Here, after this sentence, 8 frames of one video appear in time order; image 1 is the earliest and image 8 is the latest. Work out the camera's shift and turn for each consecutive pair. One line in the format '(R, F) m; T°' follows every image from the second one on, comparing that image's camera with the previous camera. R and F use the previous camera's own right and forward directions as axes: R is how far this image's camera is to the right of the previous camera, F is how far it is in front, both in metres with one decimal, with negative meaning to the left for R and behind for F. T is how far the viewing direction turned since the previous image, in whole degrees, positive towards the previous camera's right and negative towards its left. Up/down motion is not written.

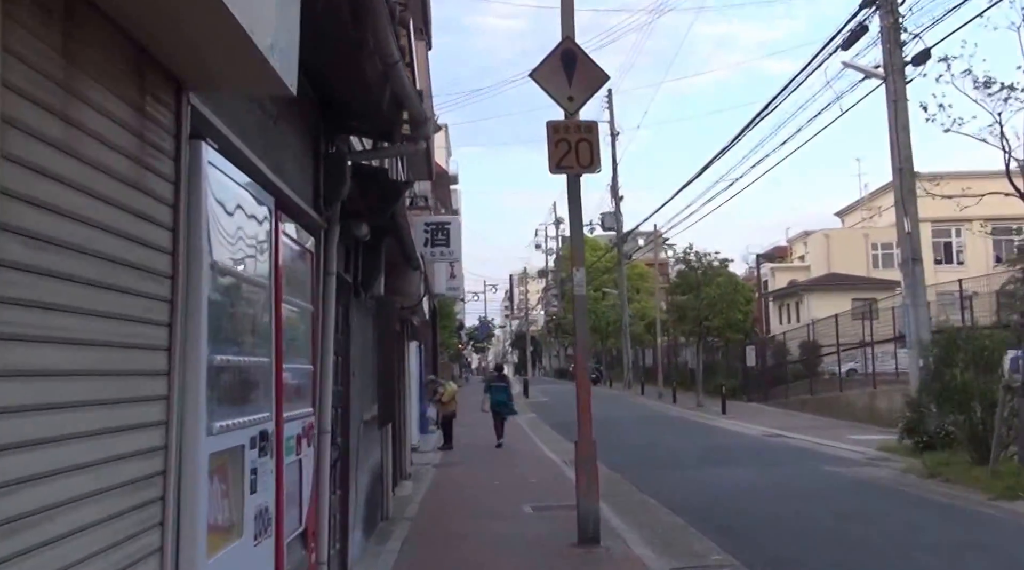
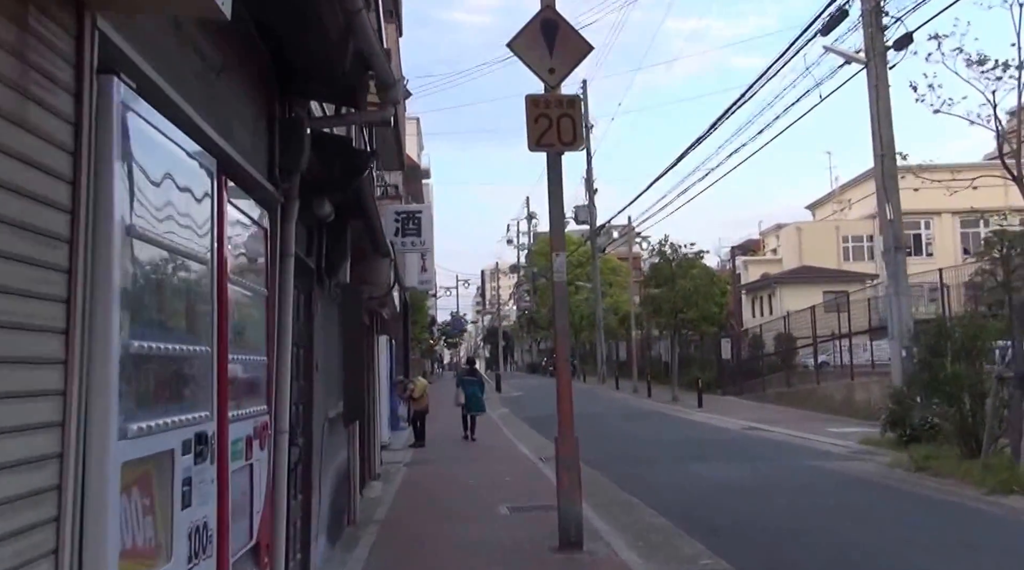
(0.0, +0.6) m; +2°
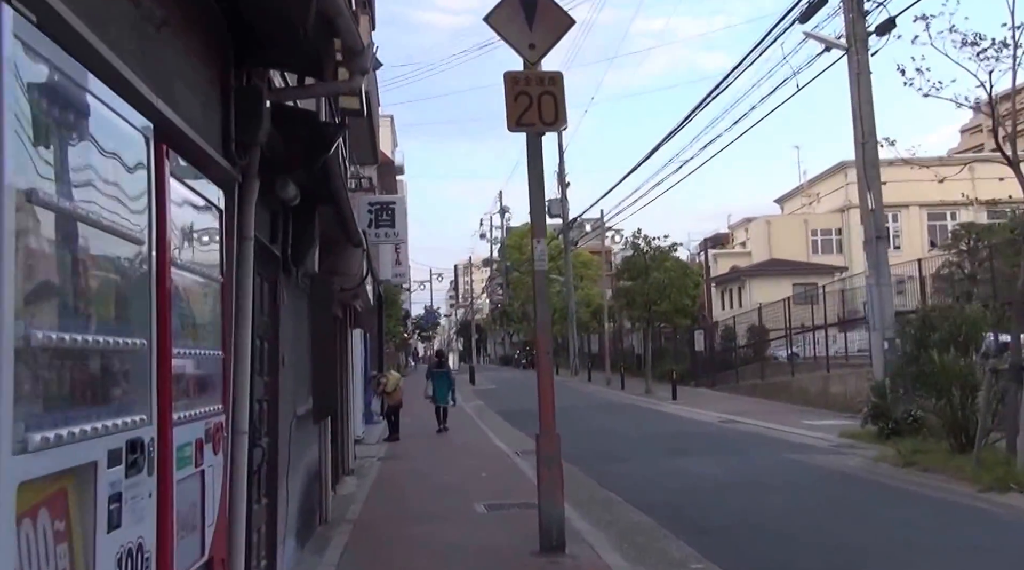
(-0.1, +0.5) m; +2°
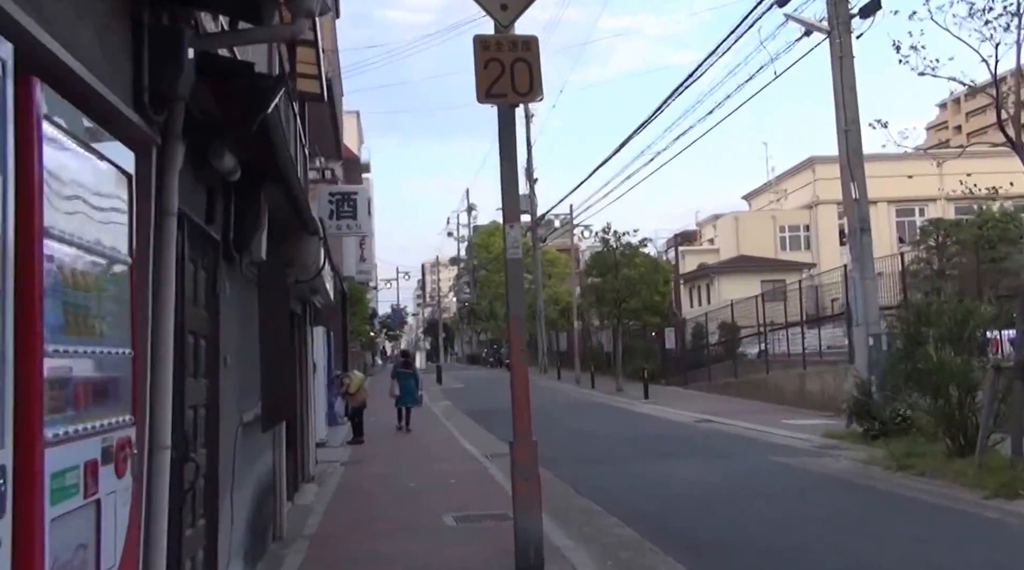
(0.0, +0.9) m; +2°
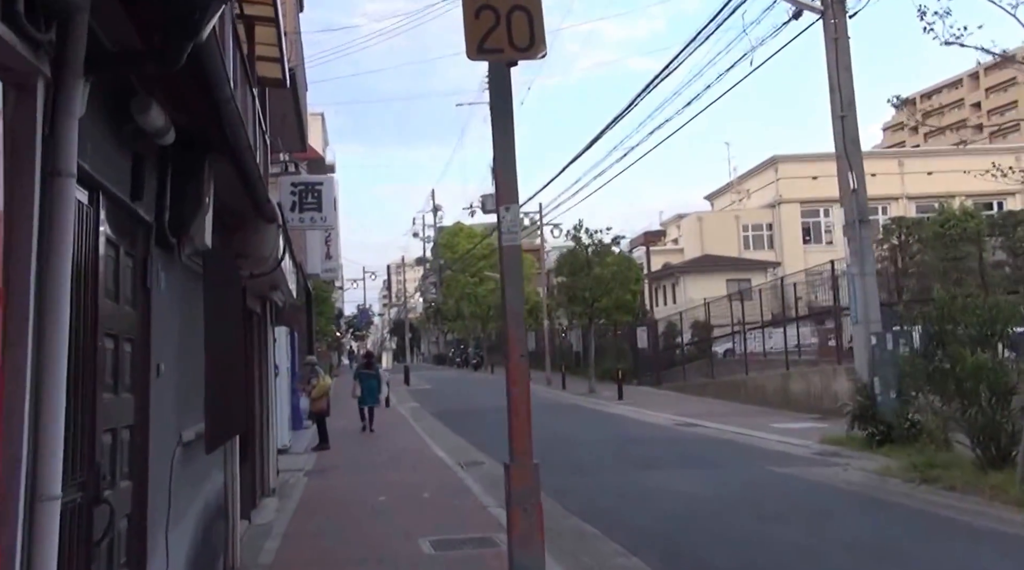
(-0.2, +1.3) m; +2°
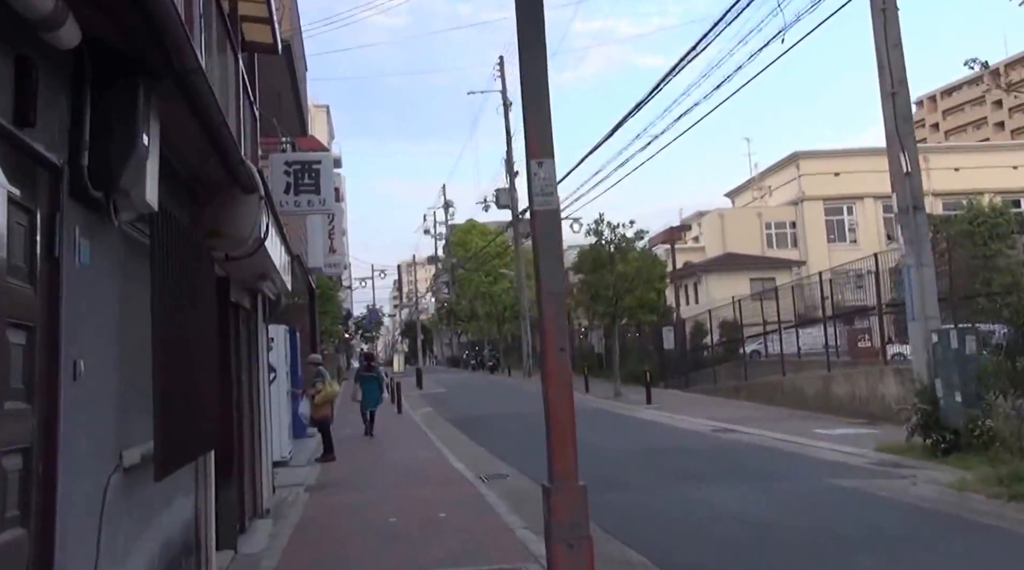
(-0.1, +1.5) m; -1°
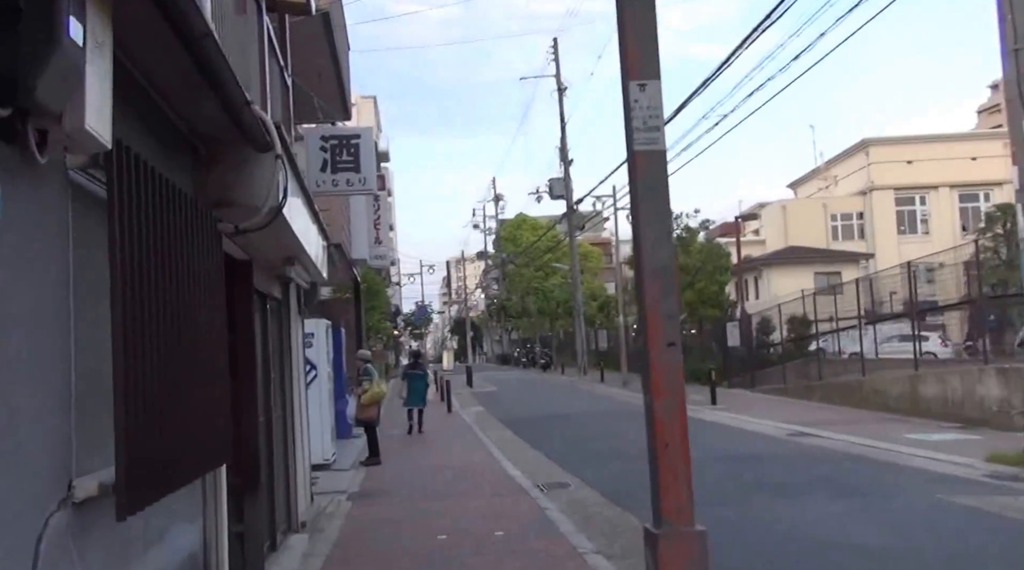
(-0.2, +1.4) m; -3°
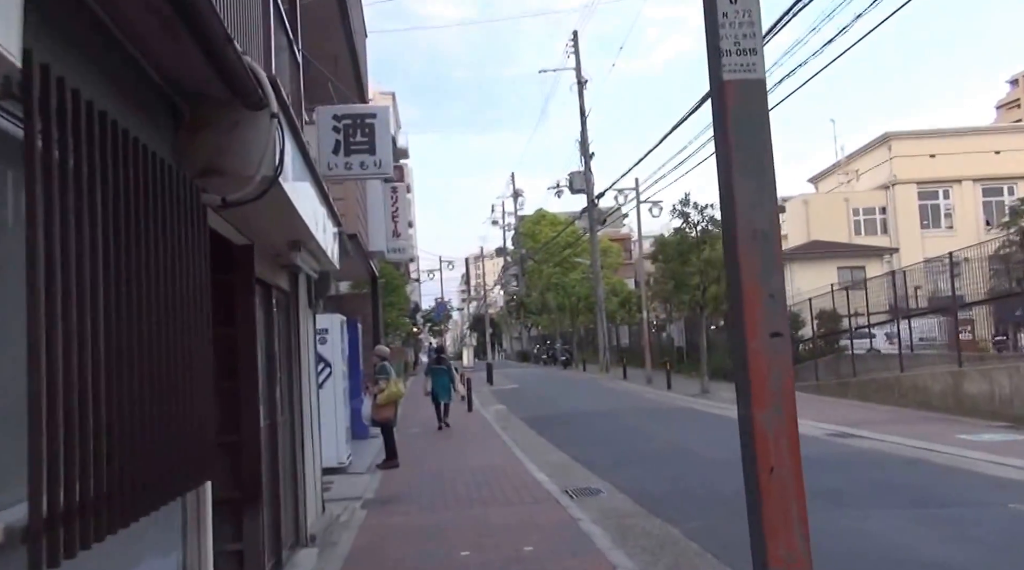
(-0.1, +0.9) m; -1°
